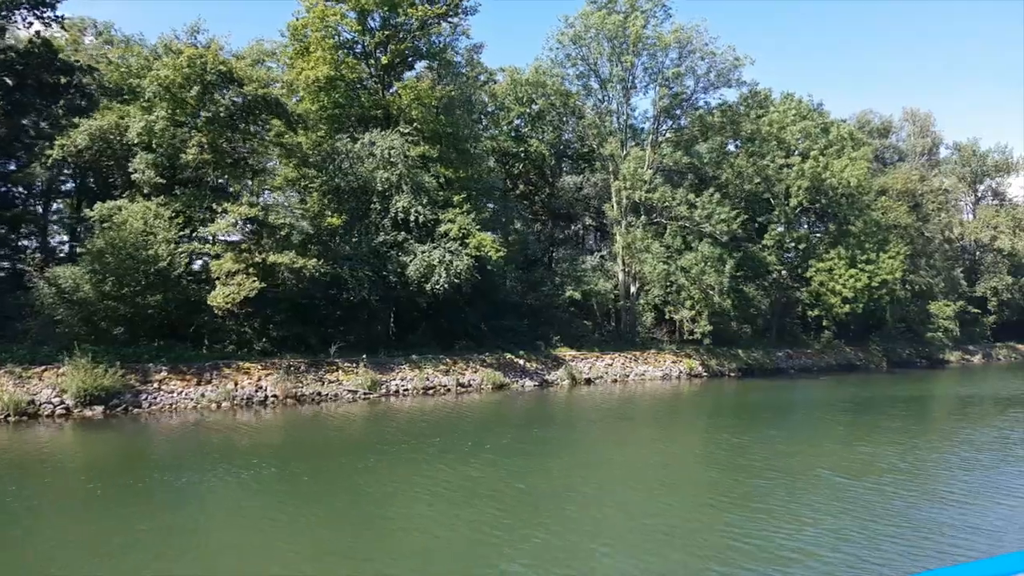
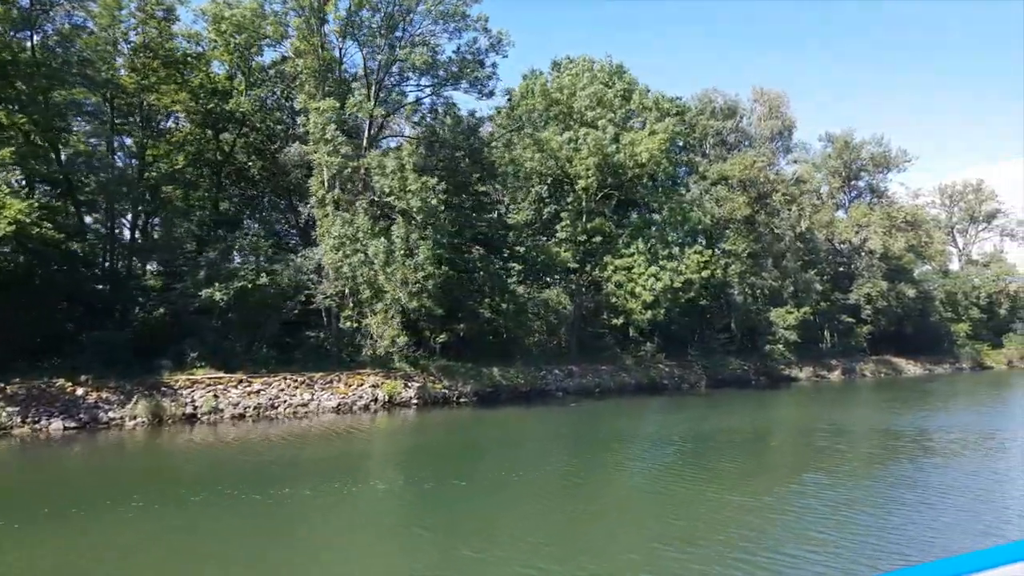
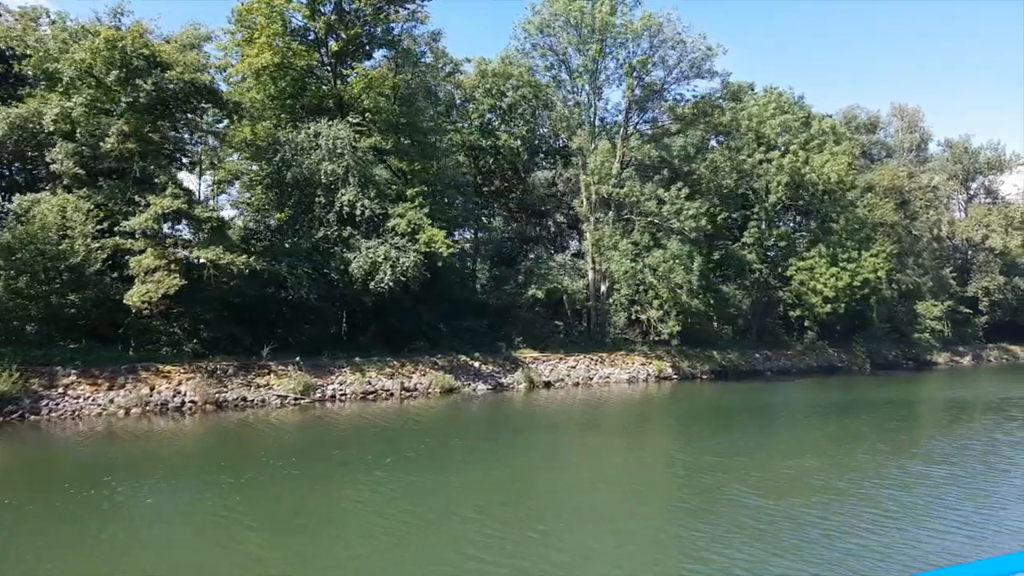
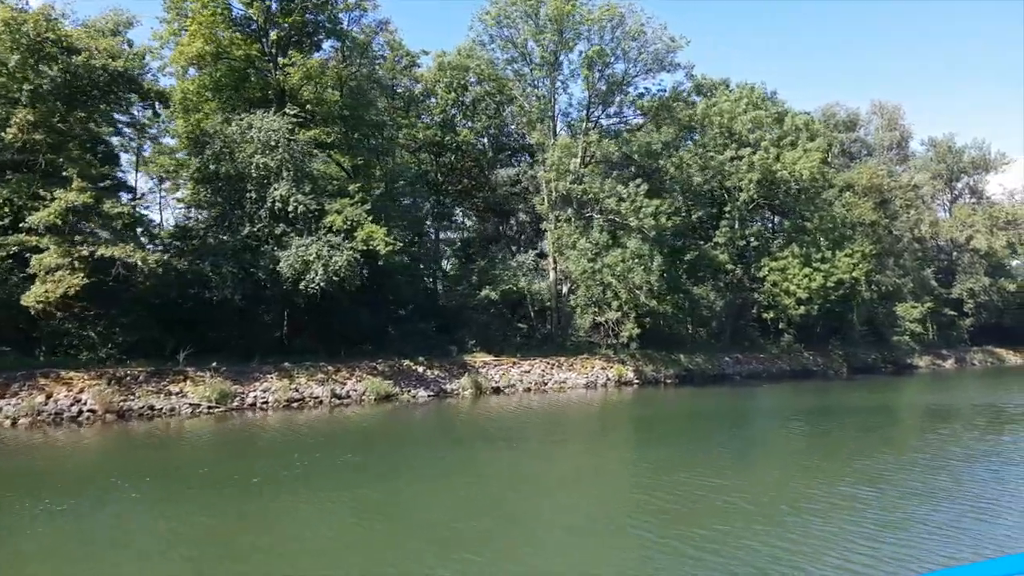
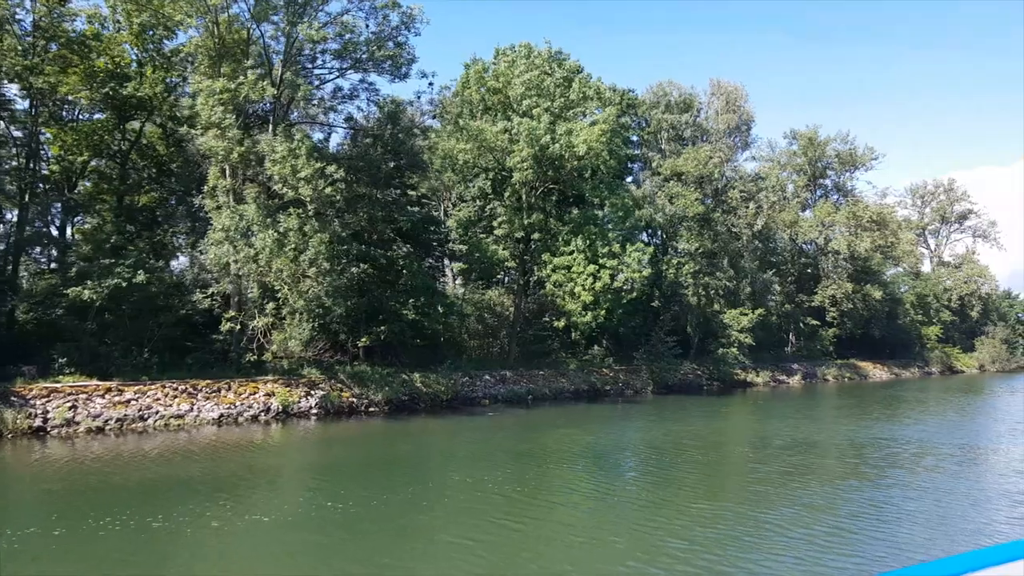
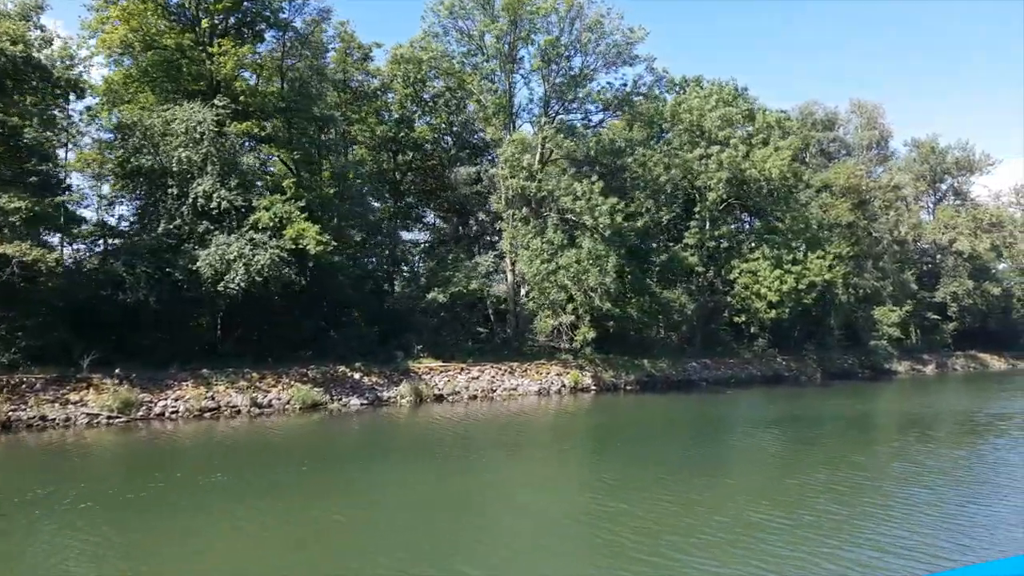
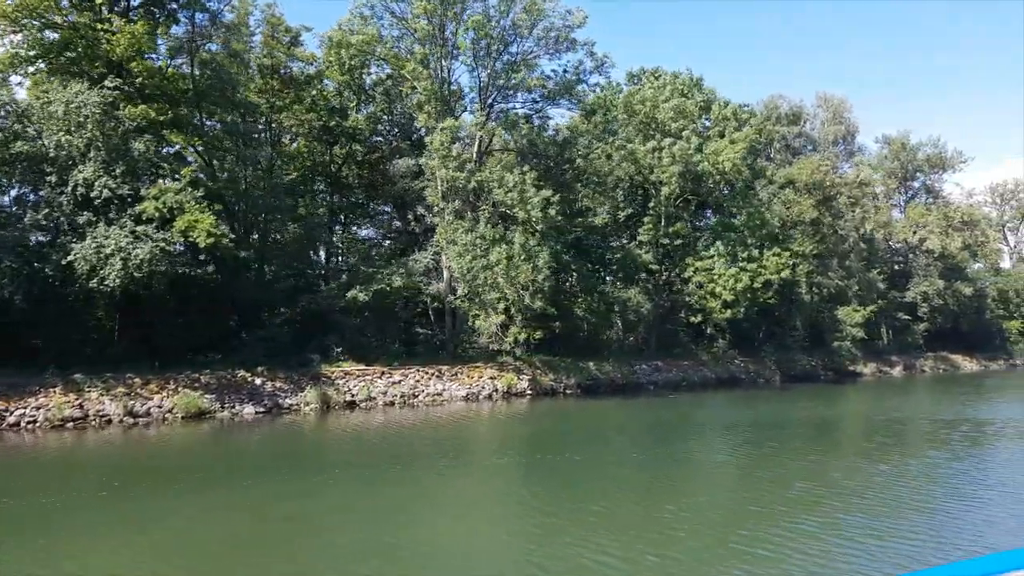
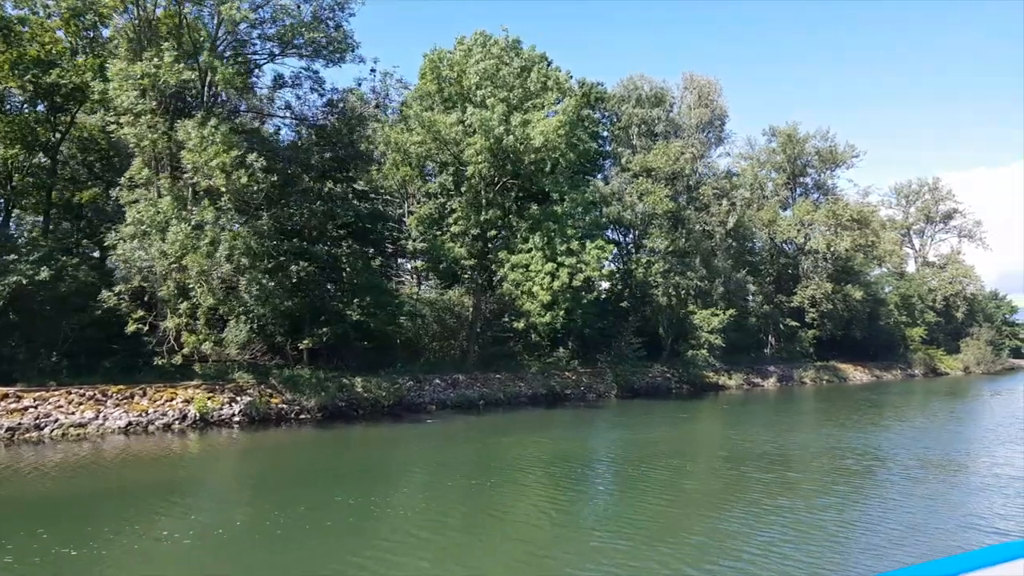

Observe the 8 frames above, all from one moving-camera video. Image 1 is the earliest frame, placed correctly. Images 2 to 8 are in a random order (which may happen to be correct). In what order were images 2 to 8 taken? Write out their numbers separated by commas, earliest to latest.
3, 4, 6, 7, 2, 5, 8
